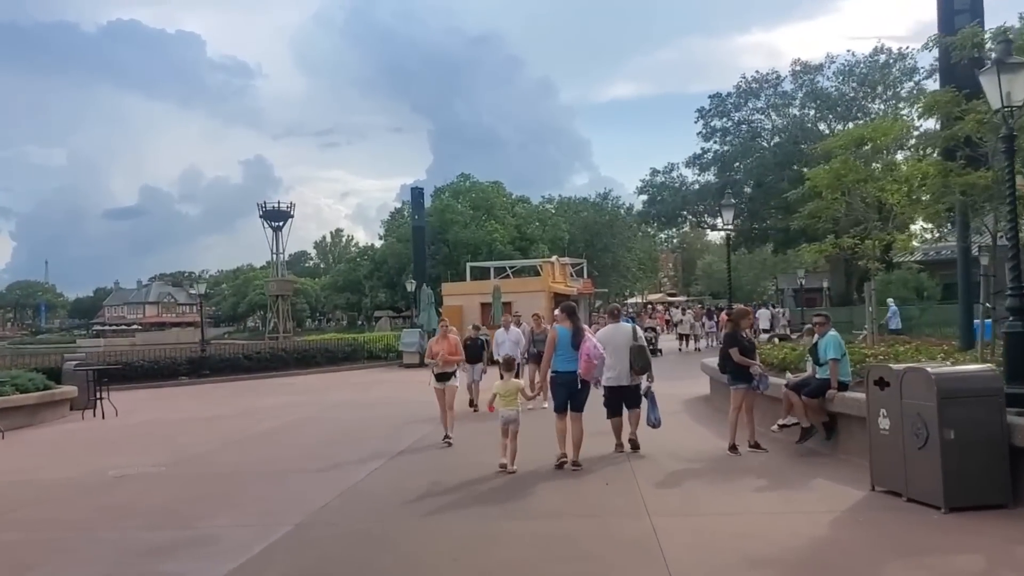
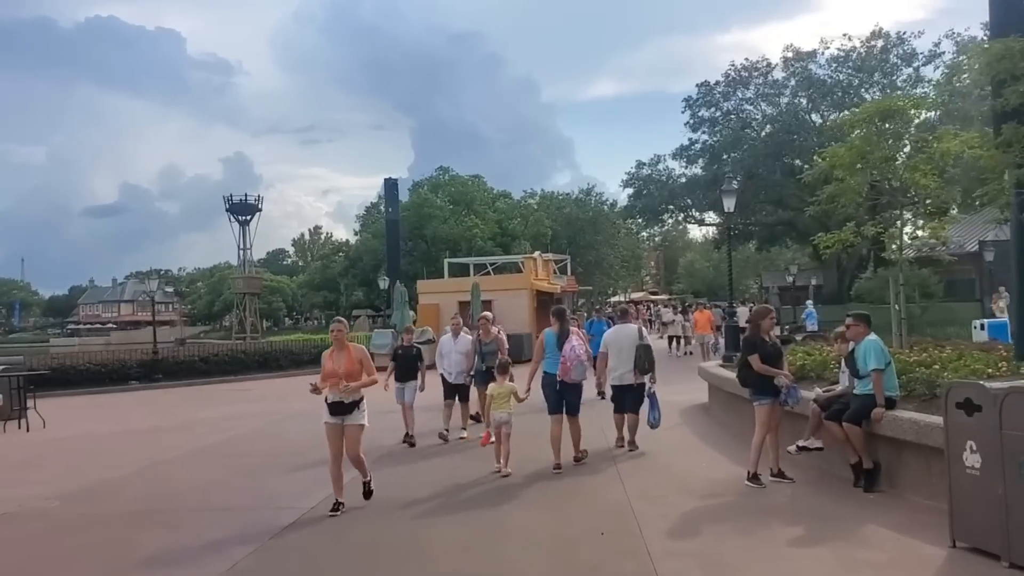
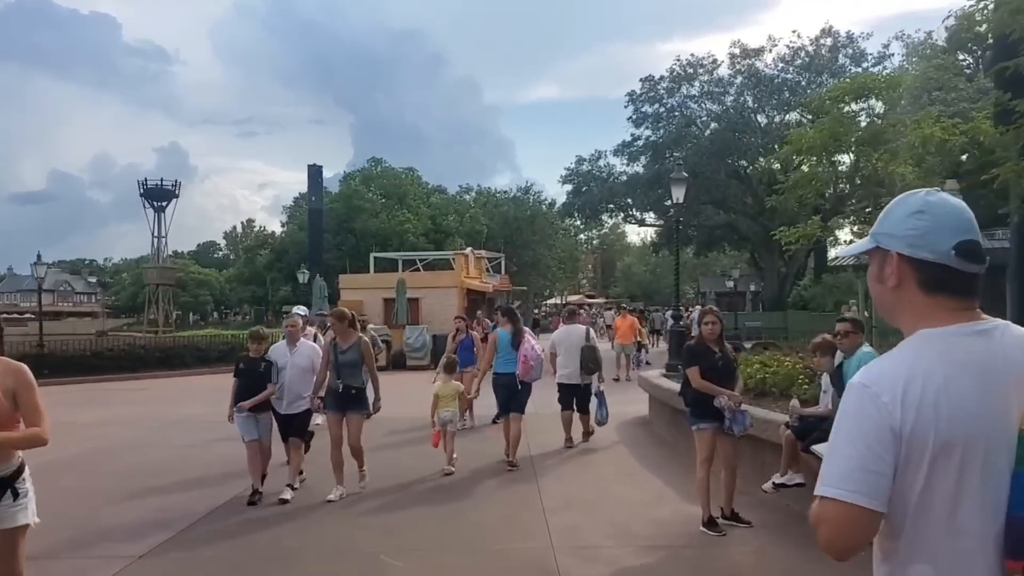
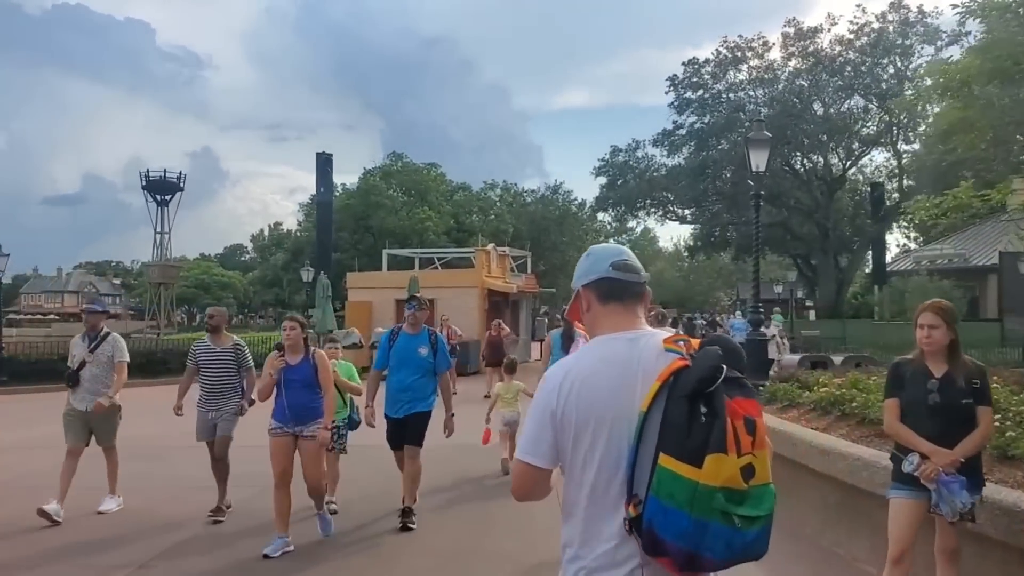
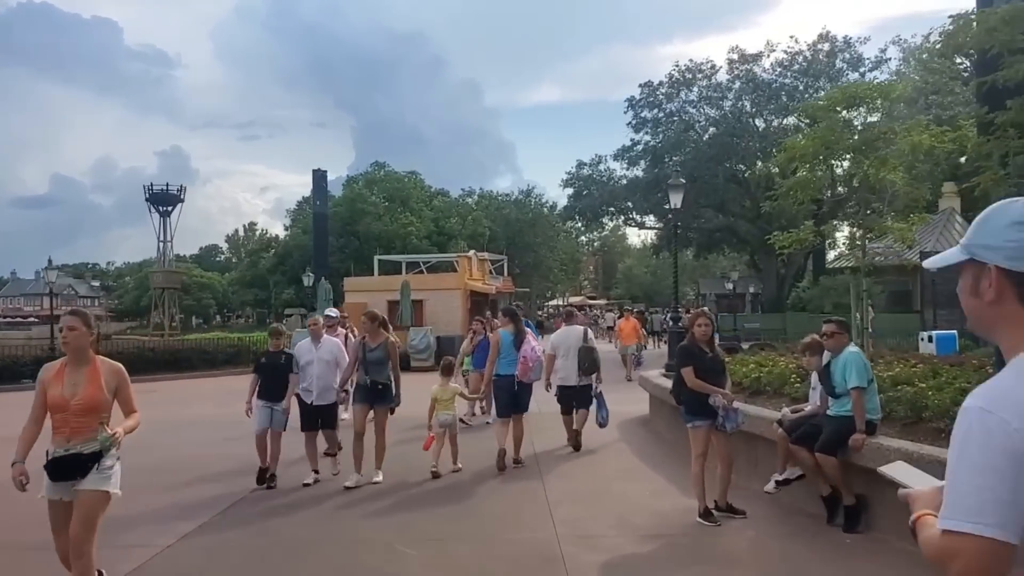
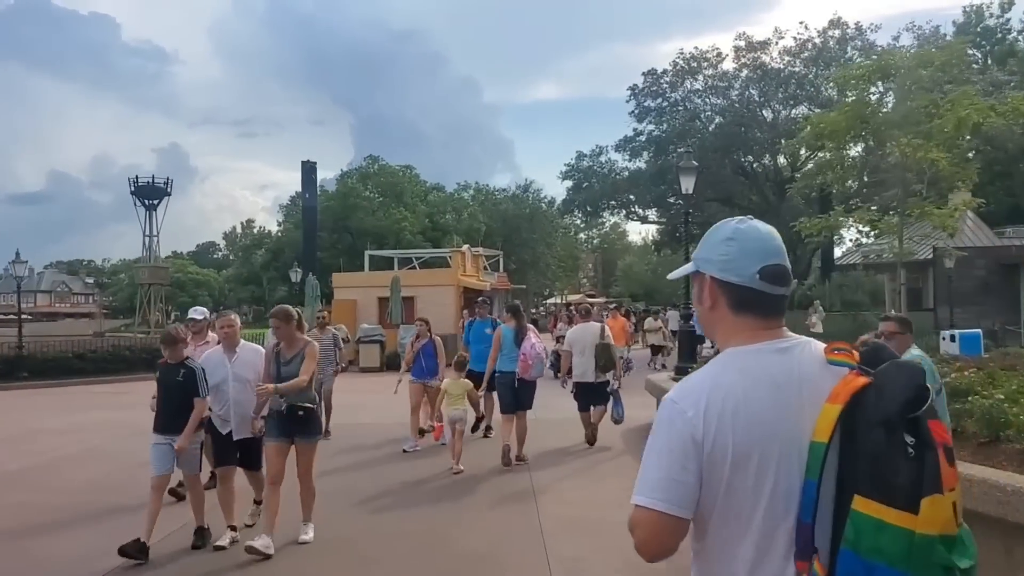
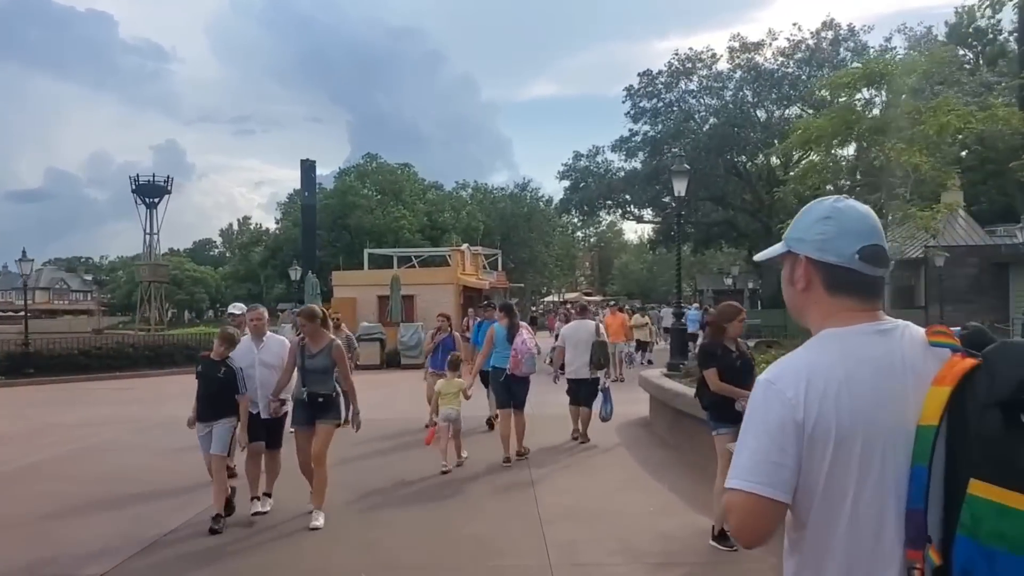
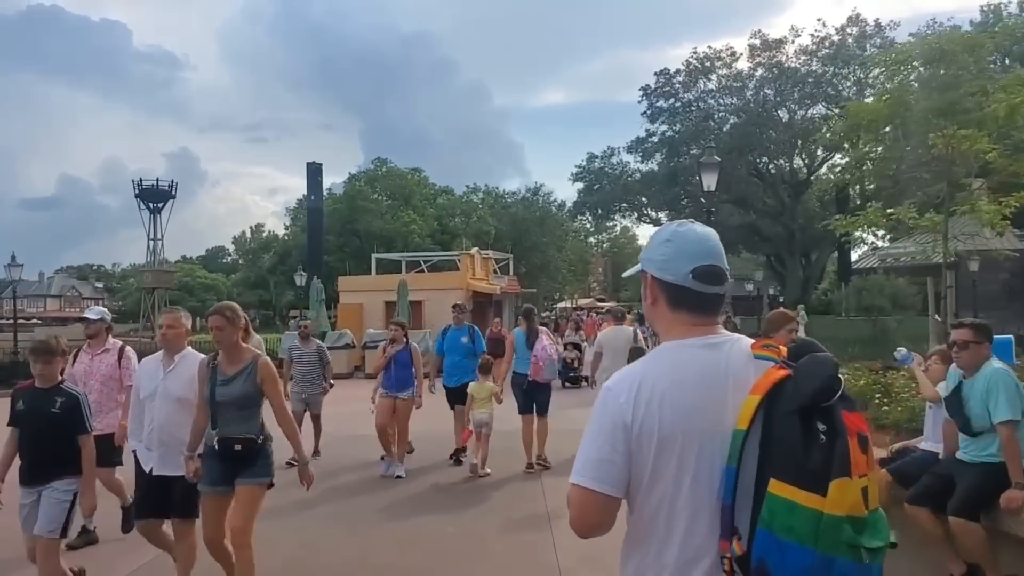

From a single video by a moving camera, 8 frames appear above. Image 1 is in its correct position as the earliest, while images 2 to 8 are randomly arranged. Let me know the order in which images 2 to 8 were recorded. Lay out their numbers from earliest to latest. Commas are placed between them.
2, 5, 3, 7, 6, 8, 4
